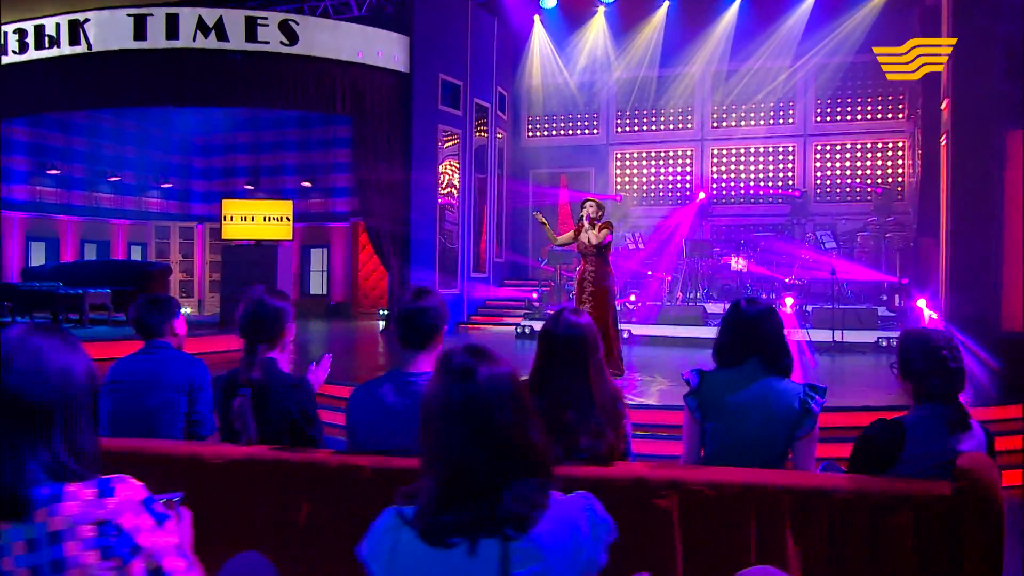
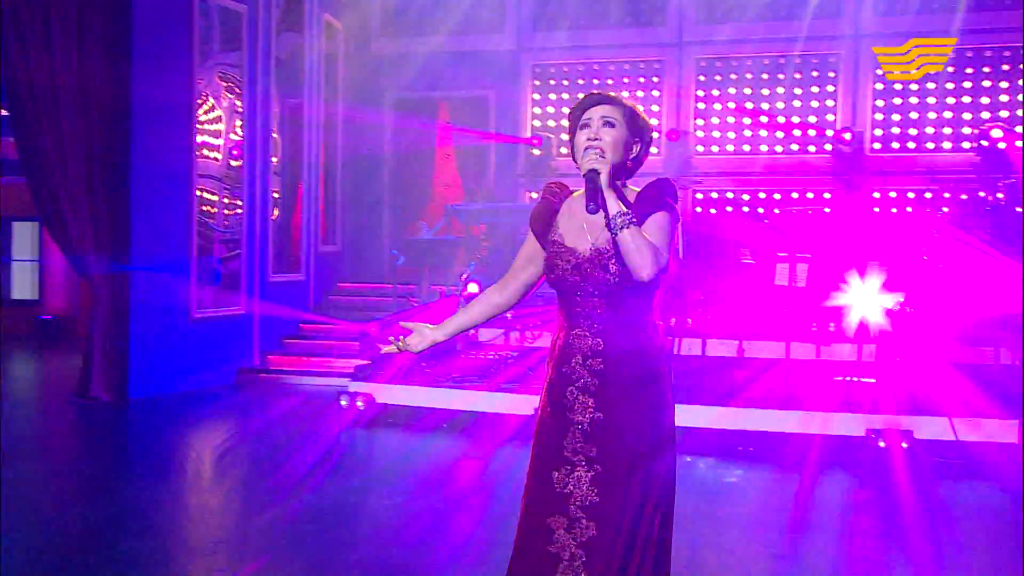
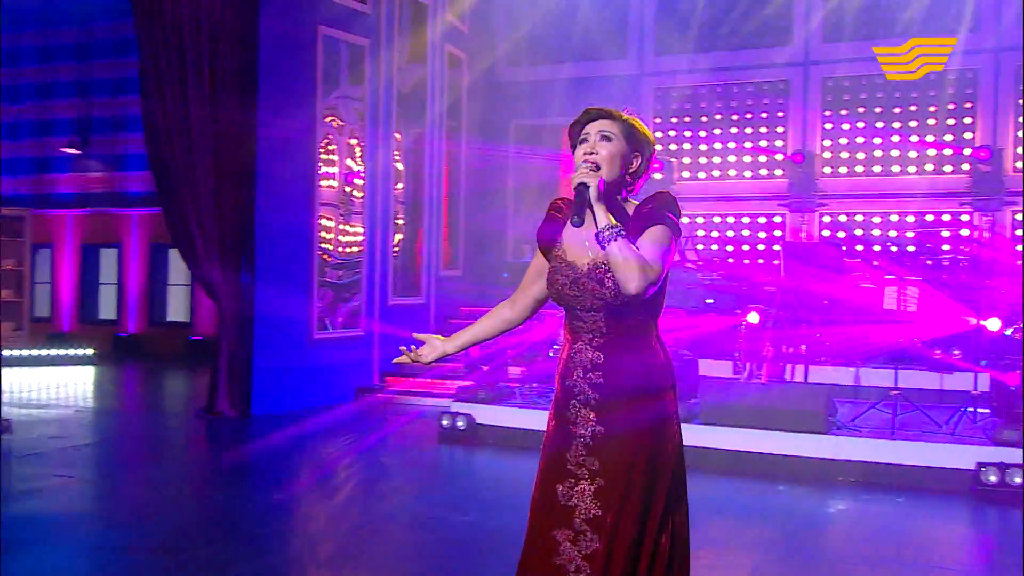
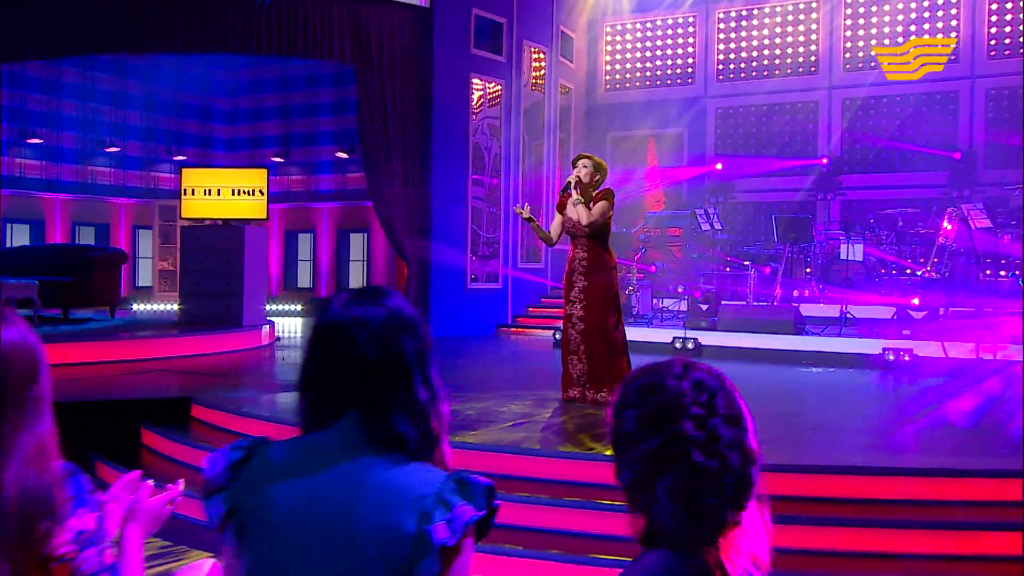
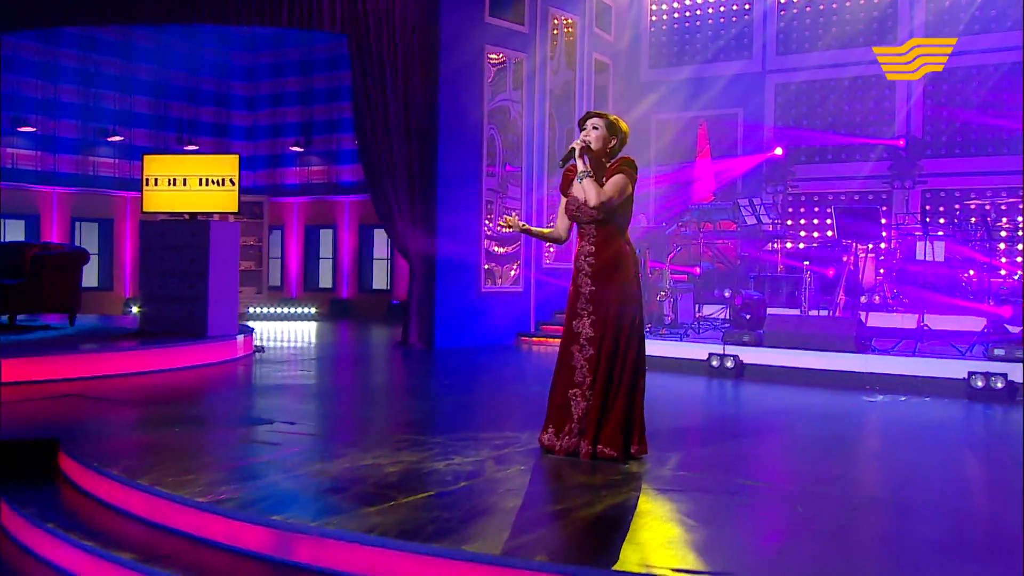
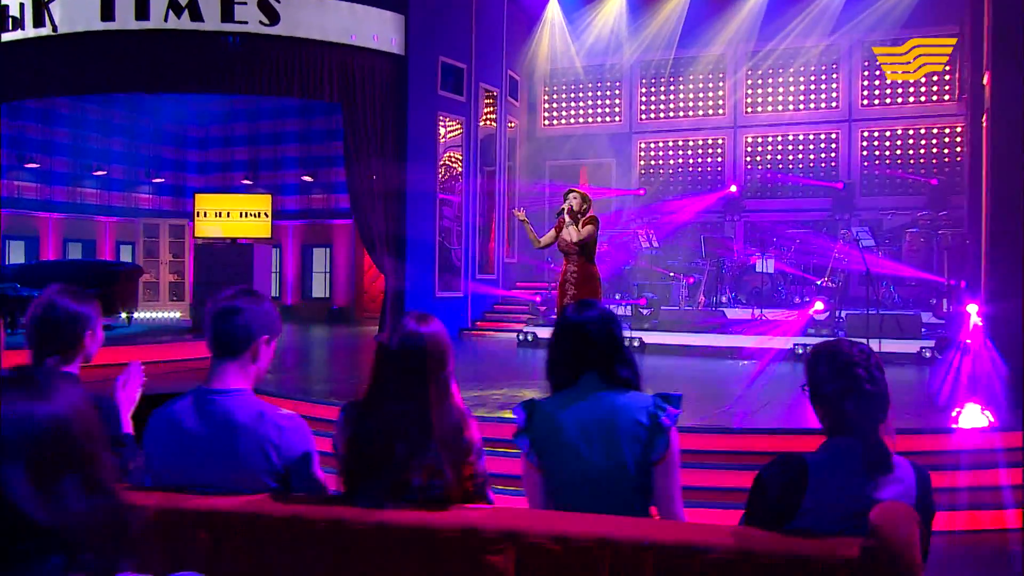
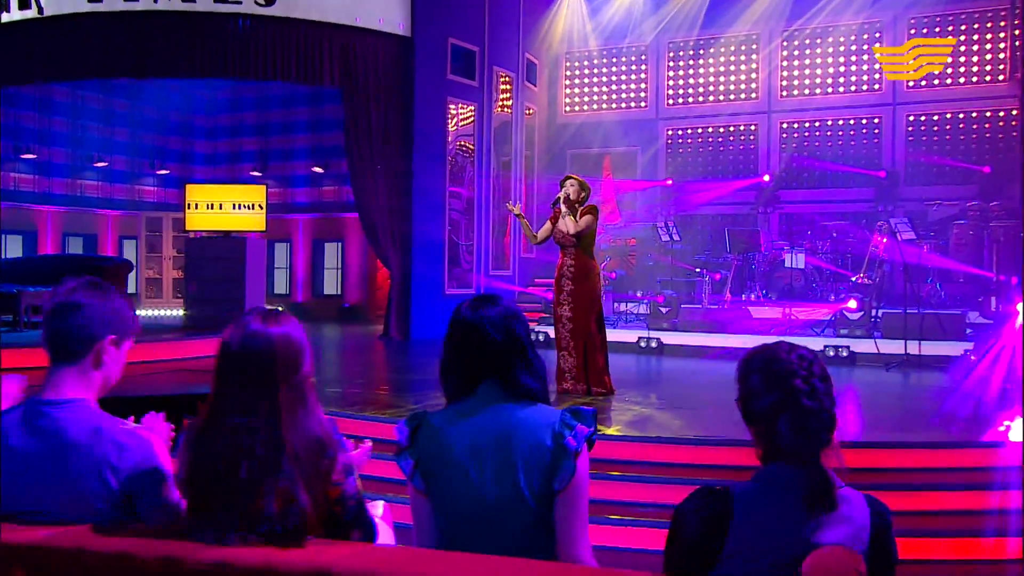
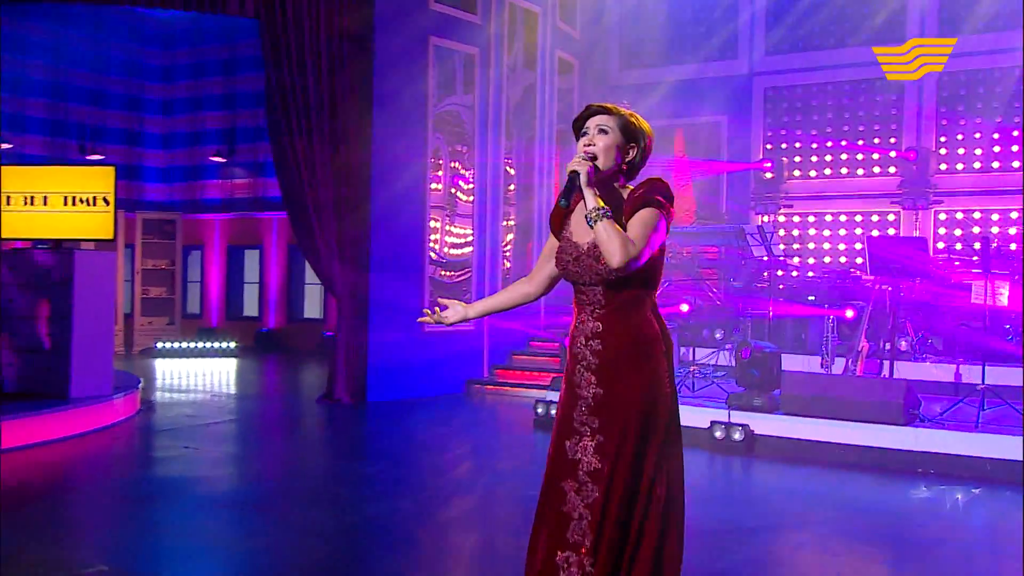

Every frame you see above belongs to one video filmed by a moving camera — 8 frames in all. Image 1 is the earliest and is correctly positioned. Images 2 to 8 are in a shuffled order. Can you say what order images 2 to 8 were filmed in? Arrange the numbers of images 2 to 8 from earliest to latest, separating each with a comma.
6, 7, 4, 5, 8, 3, 2
